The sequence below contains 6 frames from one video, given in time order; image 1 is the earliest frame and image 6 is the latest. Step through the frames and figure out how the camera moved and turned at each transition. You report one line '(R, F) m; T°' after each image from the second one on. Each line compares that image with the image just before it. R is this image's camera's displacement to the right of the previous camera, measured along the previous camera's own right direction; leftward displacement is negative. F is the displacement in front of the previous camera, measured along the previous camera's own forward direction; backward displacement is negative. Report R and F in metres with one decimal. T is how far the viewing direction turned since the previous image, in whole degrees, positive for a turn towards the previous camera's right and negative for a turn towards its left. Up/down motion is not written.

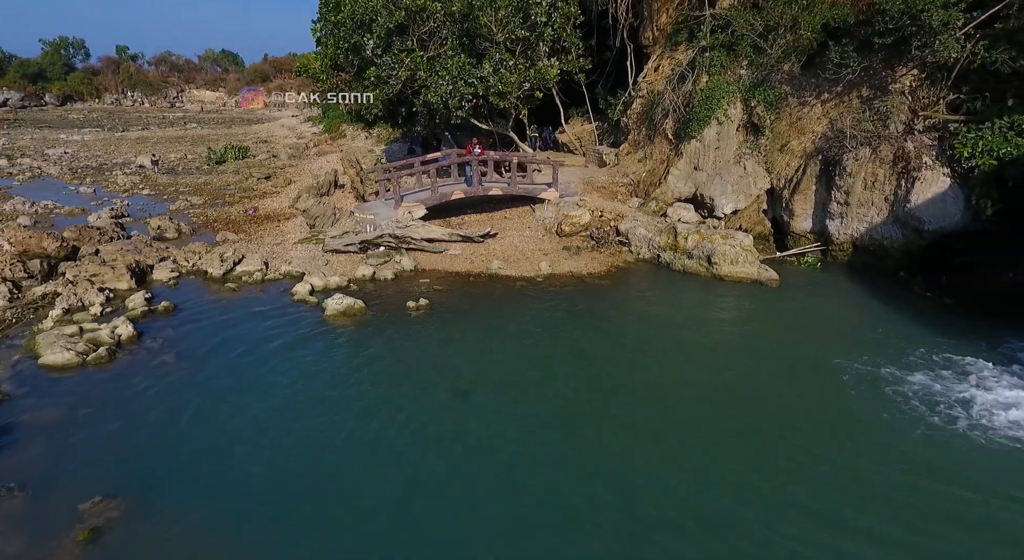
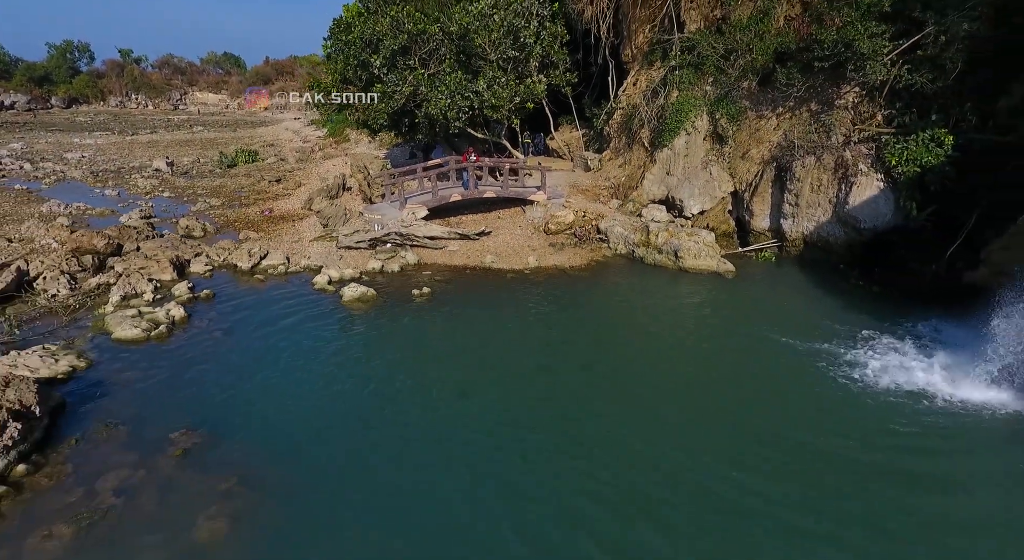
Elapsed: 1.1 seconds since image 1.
(+0.3, -2.7) m; 0°
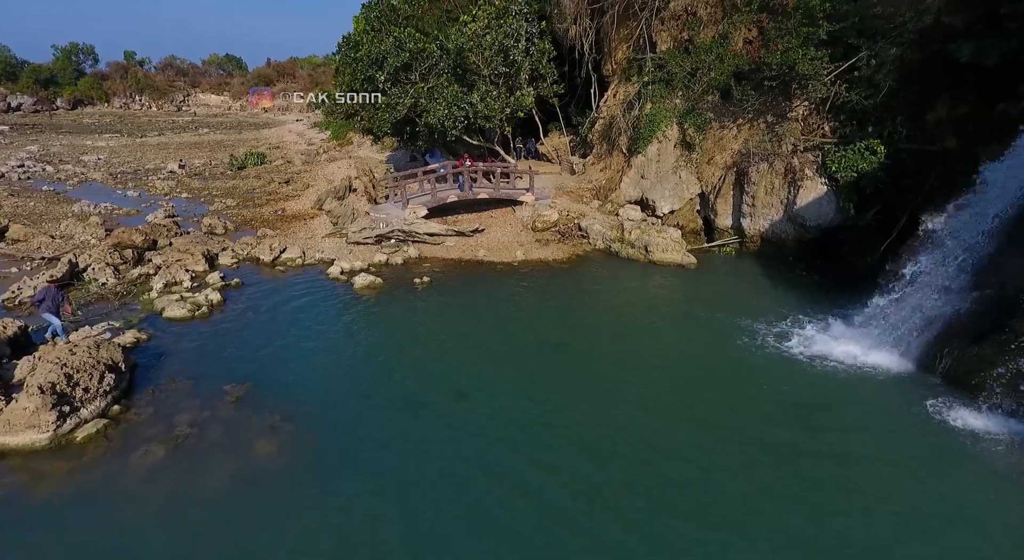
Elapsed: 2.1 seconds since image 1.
(+0.4, -2.8) m; 0°
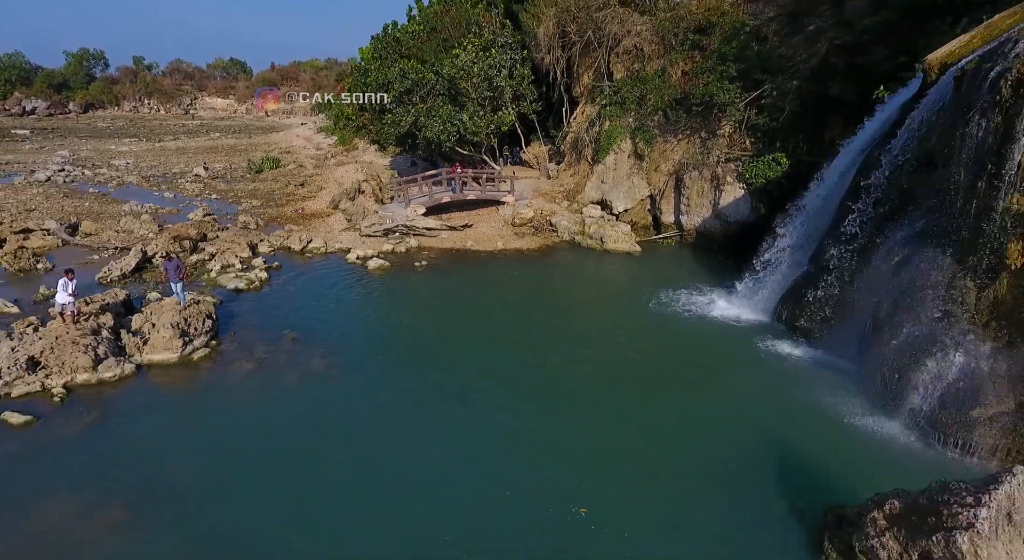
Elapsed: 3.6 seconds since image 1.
(+0.9, -5.8) m; 0°
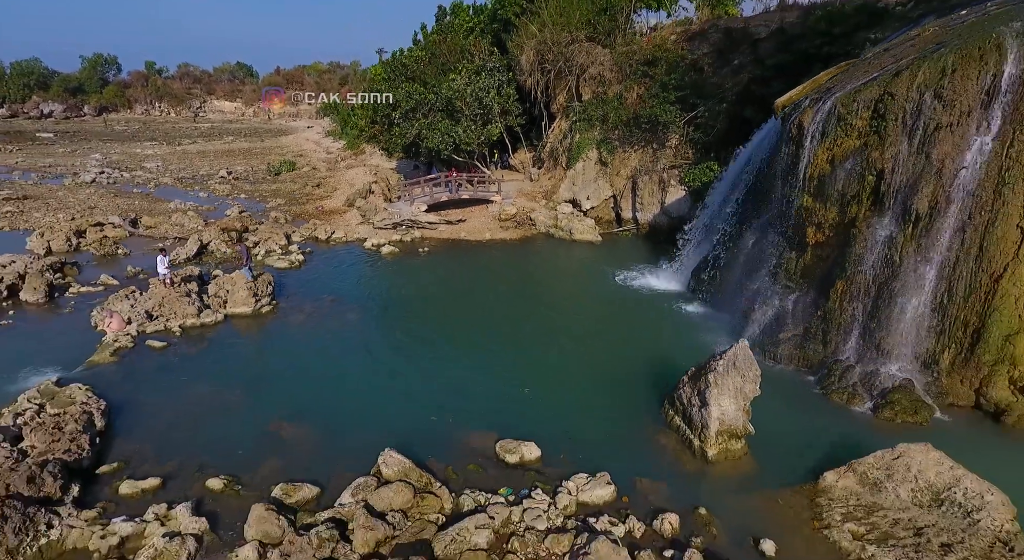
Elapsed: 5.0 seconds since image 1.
(+0.9, -6.8) m; 0°
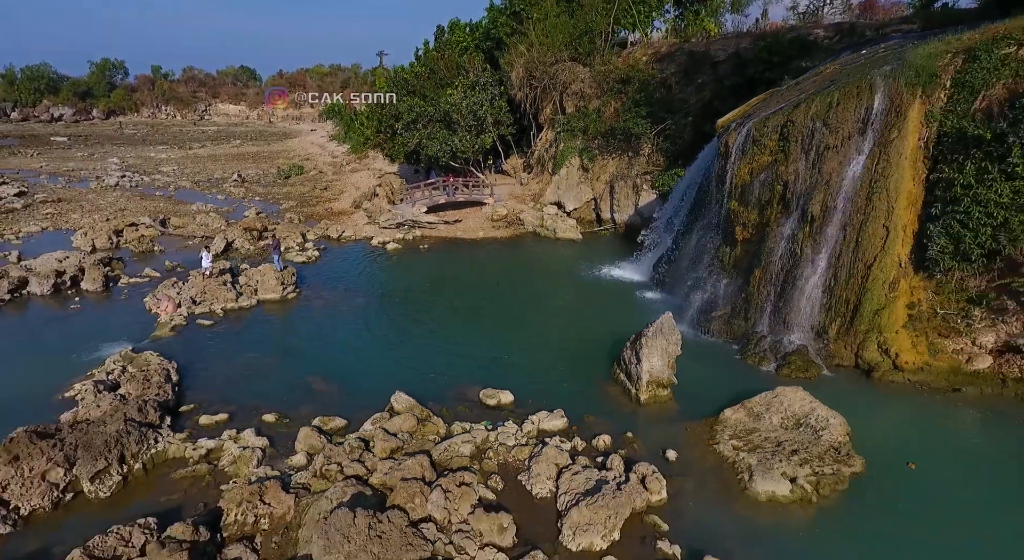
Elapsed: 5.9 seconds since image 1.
(+0.6, -4.4) m; 0°
